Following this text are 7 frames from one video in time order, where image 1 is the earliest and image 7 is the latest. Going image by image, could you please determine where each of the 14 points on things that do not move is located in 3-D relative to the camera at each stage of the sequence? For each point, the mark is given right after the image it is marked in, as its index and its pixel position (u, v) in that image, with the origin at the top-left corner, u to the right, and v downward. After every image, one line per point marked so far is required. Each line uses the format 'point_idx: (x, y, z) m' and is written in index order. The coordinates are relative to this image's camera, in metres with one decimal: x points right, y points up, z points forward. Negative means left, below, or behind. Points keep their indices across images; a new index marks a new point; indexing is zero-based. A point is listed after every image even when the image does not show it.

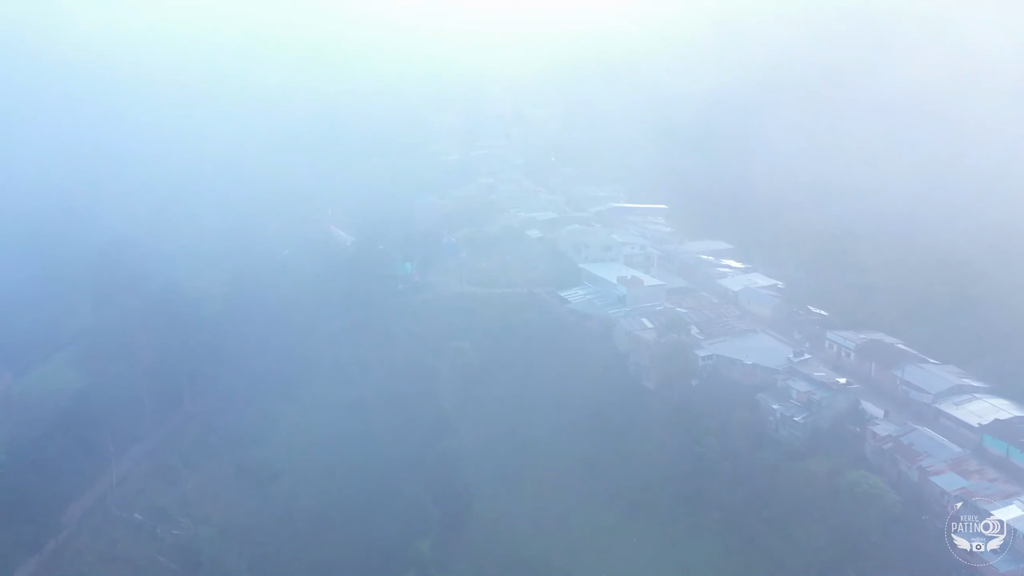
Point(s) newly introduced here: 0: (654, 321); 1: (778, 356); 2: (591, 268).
0: (+2.3, -0.5, +15.6) m
1: (+3.9, -1.0, +14.3) m
2: (+1.5, +0.4, +18.1) m
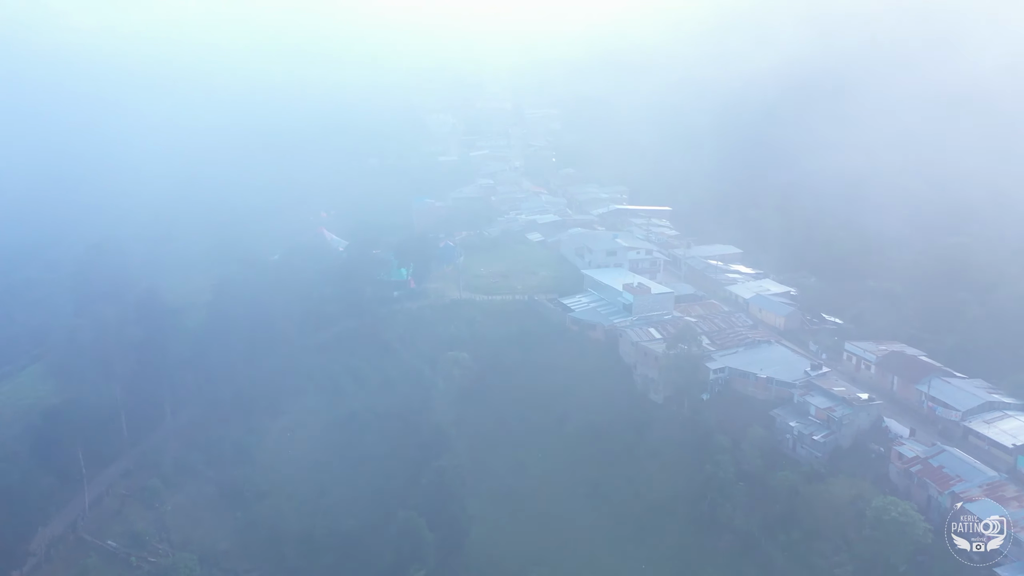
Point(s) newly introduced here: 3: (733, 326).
0: (+2.3, -0.6, +14.8) m
1: (+4.0, -1.2, +13.5) m
2: (+1.5, +0.2, +17.3) m
3: (+3.5, -0.6, +15.3) m
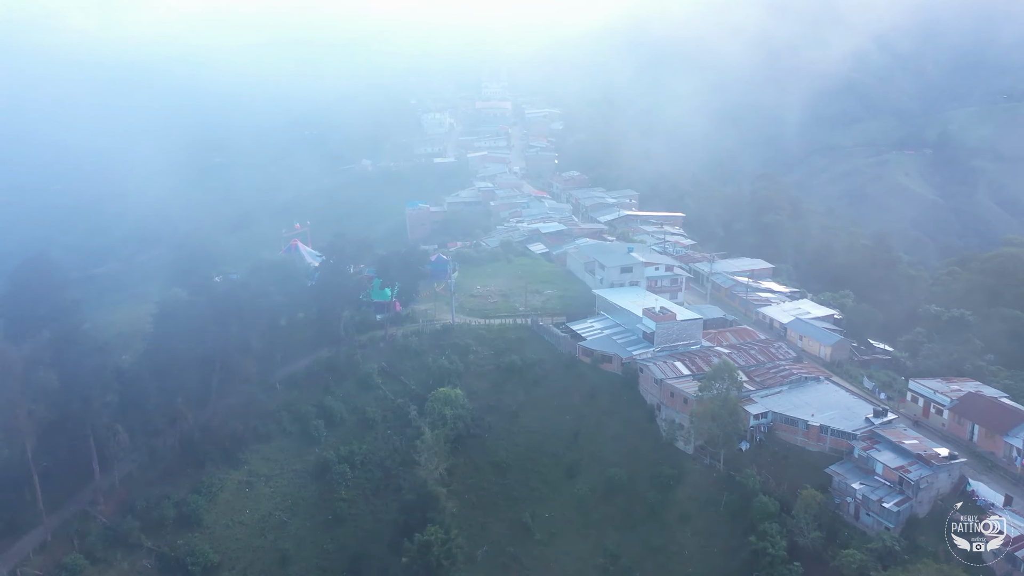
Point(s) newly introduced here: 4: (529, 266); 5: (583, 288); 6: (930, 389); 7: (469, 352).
0: (+2.3, -1.0, +12.5) m
1: (+4.0, -1.5, +11.2) m
2: (+1.5, -0.1, +15.0) m
3: (+3.5, -0.9, +13.0) m
4: (+0.3, +0.4, +18.4) m
5: (+1.2, 0.0, +16.5) m
6: (+5.1, -1.2, +11.8) m
7: (-0.6, -0.9, +14.0) m
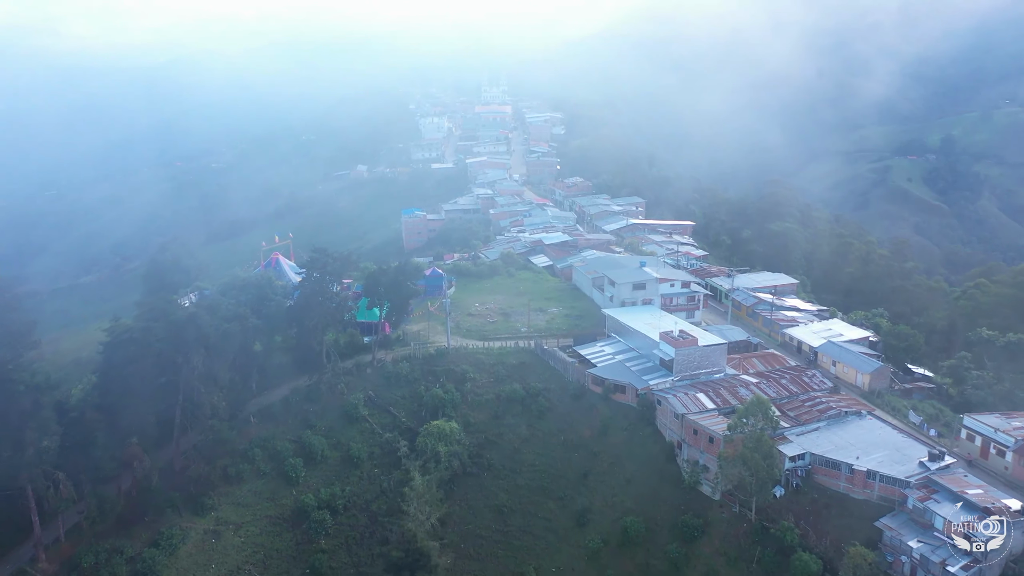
0: (+2.3, -1.2, +11.1) m
1: (+4.0, -1.7, +9.8) m
2: (+1.5, -0.4, +13.6) m
3: (+3.5, -1.2, +11.6) m
4: (+0.3, +0.1, +17.0) m
5: (+1.2, -0.3, +15.1) m
6: (+5.1, -1.5, +10.4) m
7: (-0.6, -1.2, +12.6) m
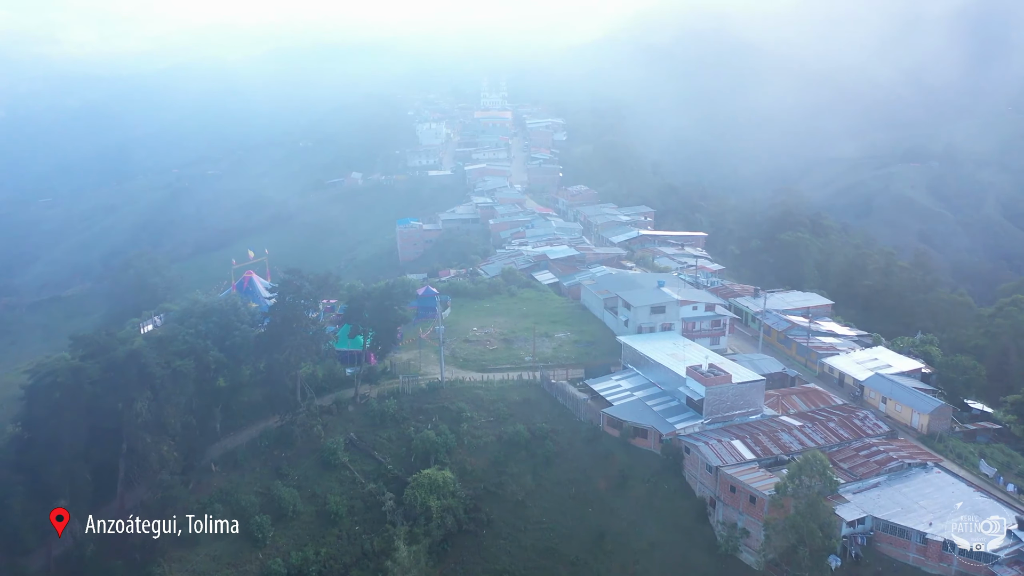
0: (+2.4, -1.5, +9.5) m
1: (+4.0, -2.0, +8.1) m
2: (+1.6, -0.7, +12.0) m
3: (+3.5, -1.4, +10.0) m
4: (+0.4, -0.2, +15.4) m
5: (+1.2, -0.6, +13.5) m
6: (+5.1, -1.8, +8.8) m
7: (-0.6, -1.5, +11.0) m
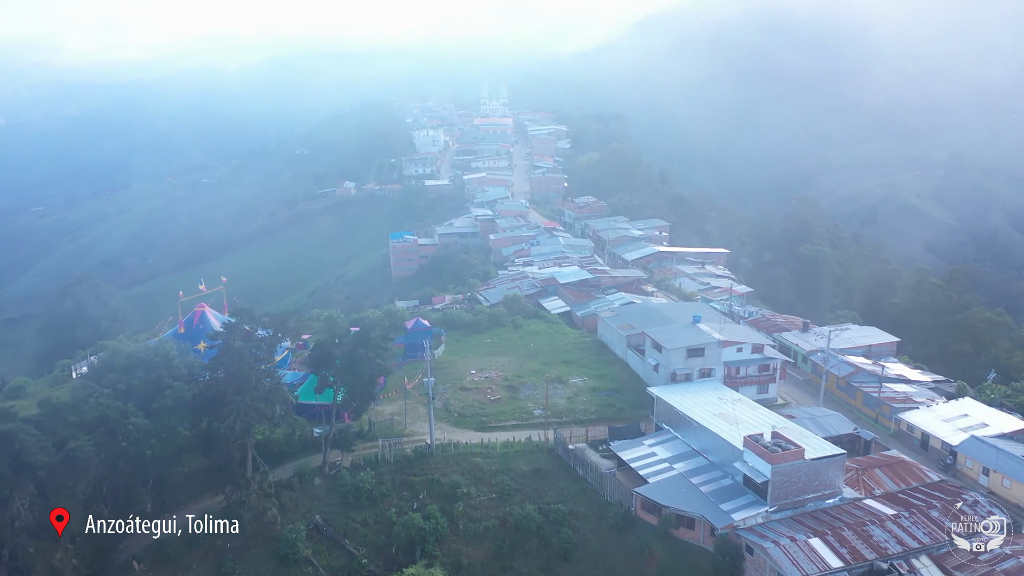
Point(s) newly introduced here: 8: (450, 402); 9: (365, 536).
0: (+2.5, -1.9, +7.2) m
1: (+4.1, -2.4, +5.9) m
2: (+1.6, -1.1, +9.7) m
3: (+3.6, -1.8, +7.7) m
4: (+0.4, -0.6, +13.2) m
5: (+1.3, -1.0, +11.2) m
6: (+5.2, -2.1, +6.5) m
7: (-0.5, -1.9, +8.7) m
8: (-0.7, -1.2, +10.5) m
9: (-1.2, -2.1, +8.4) m
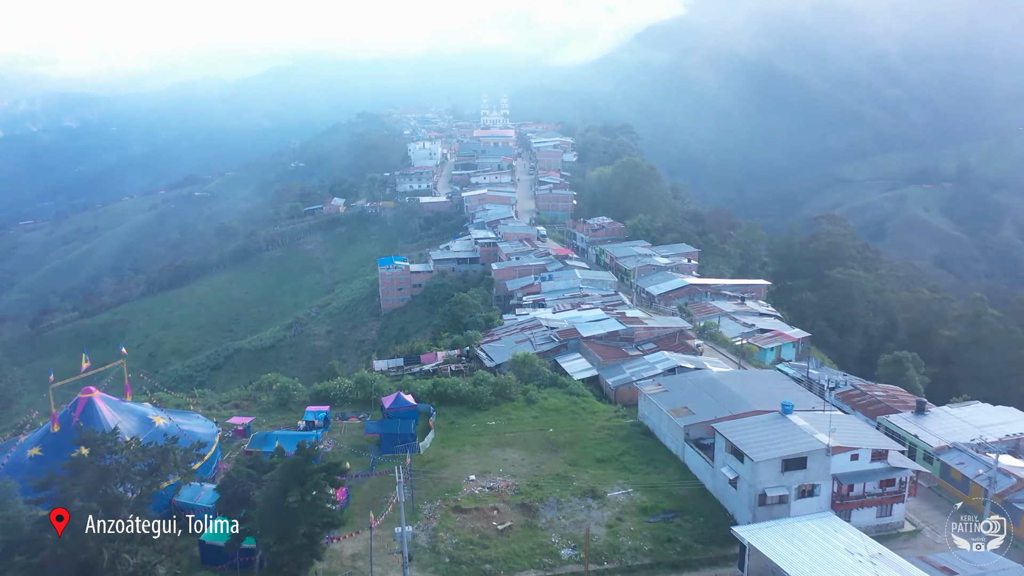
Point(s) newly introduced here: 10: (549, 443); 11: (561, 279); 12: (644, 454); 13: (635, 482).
0: (+2.6, -2.5, +4.0) m
1: (+4.2, -2.9, +2.6) m
2: (+1.8, -1.7, +6.5) m
3: (+3.7, -2.4, +4.4) m
4: (+0.5, -1.3, +9.9) m
5: (+1.4, -1.6, +8.0) m
6: (+5.3, -2.7, +3.2) m
7: (-0.4, -2.5, +5.4) m
8: (-0.5, -1.8, +7.2) m
9: (-1.1, -2.7, +5.1) m
10: (+0.4, -1.5, +9.1) m
11: (+0.8, +0.2, +17.0) m
12: (+1.2, -1.5, +8.8) m
13: (+1.1, -1.6, +8.2) m
